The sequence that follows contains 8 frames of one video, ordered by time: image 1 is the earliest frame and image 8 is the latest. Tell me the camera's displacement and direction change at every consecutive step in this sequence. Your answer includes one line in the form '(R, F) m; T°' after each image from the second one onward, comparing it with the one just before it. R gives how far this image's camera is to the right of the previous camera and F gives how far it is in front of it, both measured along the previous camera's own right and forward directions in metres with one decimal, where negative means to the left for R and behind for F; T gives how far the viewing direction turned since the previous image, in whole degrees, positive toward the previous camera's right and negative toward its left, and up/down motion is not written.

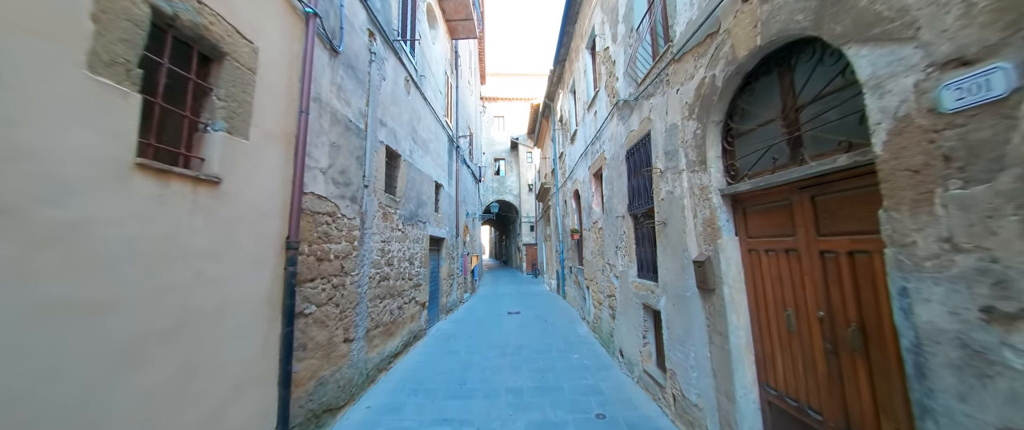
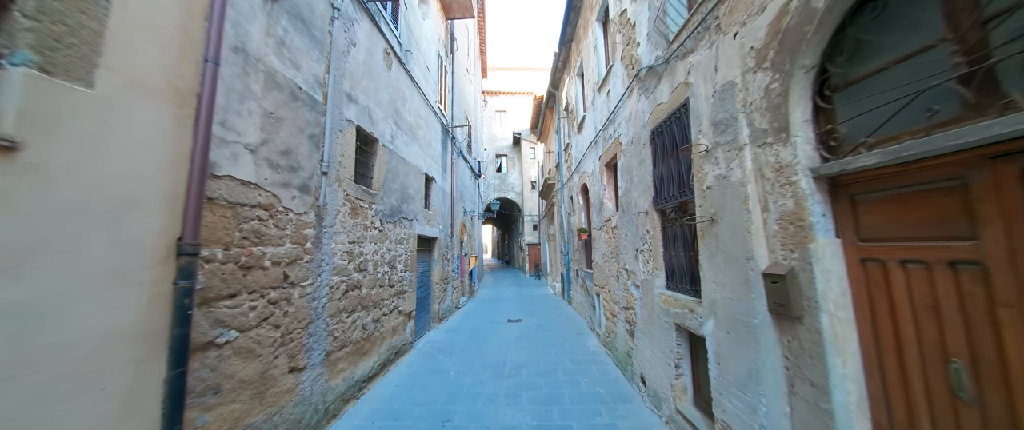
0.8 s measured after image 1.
(+0.1, +0.8) m; -1°
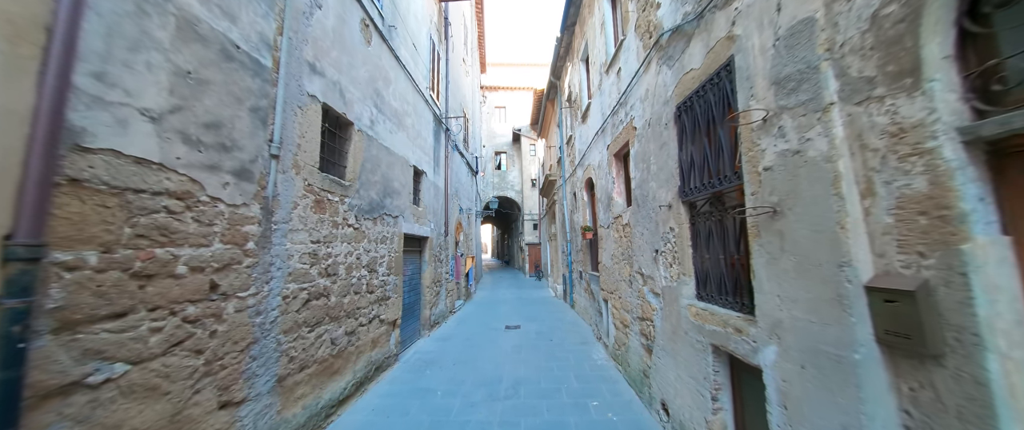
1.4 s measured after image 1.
(+0.1, +0.6) m; 0°
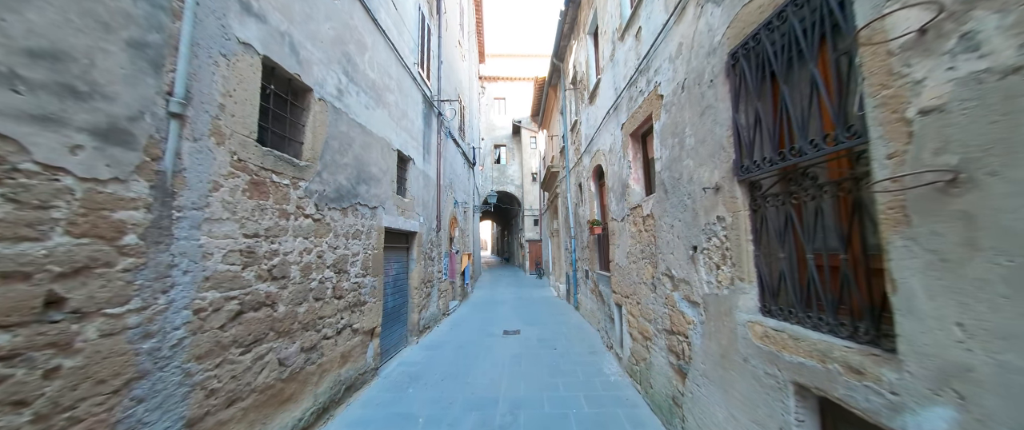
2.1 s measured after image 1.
(0.0, +0.7) m; 0°
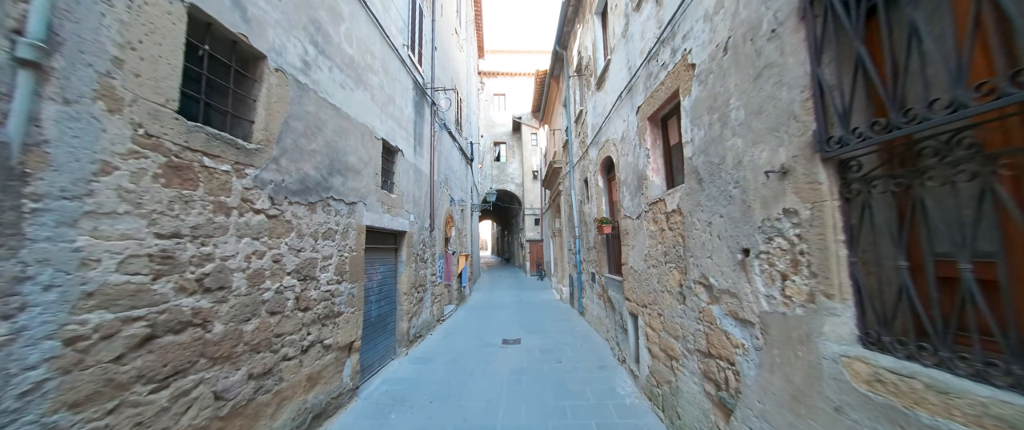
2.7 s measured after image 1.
(0.0, +0.6) m; 0°
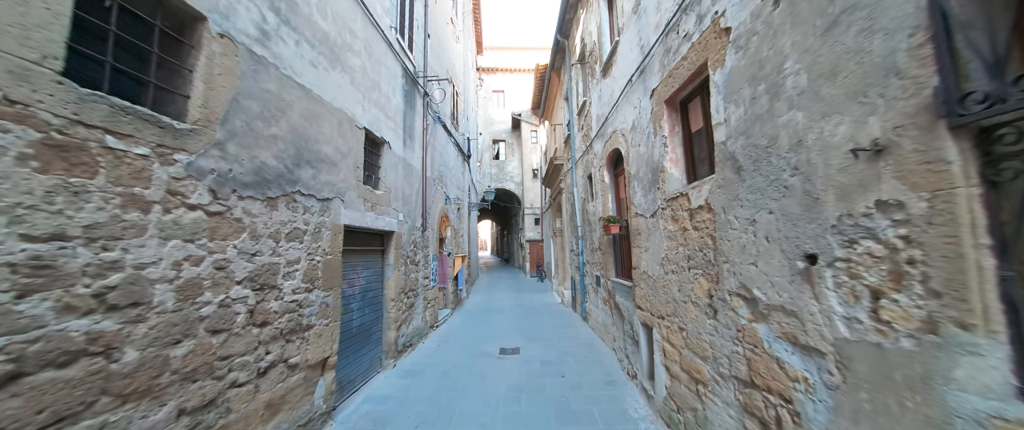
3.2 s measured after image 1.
(0.0, +0.4) m; 0°
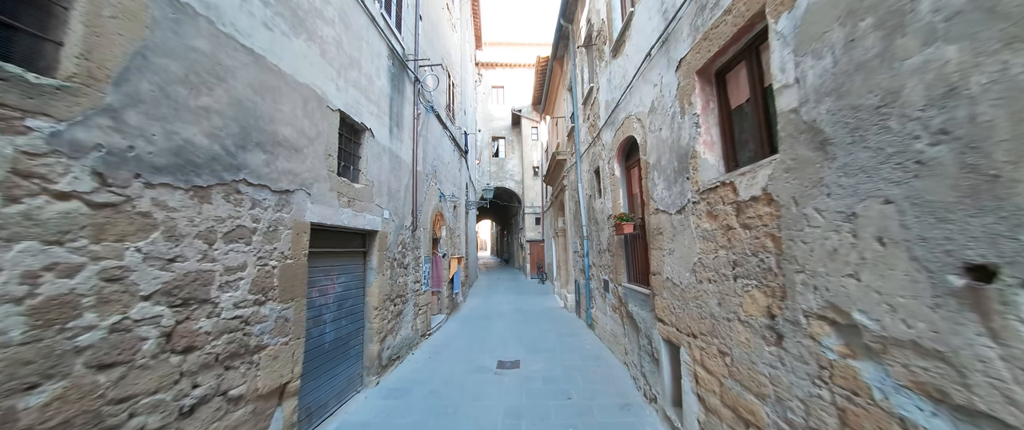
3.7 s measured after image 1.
(0.0, +0.5) m; 0°
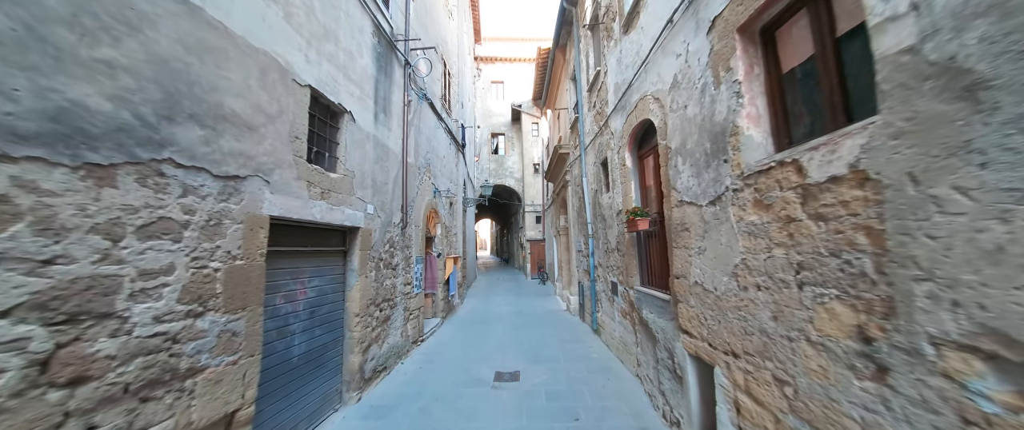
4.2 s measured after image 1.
(0.0, +0.5) m; 0°
